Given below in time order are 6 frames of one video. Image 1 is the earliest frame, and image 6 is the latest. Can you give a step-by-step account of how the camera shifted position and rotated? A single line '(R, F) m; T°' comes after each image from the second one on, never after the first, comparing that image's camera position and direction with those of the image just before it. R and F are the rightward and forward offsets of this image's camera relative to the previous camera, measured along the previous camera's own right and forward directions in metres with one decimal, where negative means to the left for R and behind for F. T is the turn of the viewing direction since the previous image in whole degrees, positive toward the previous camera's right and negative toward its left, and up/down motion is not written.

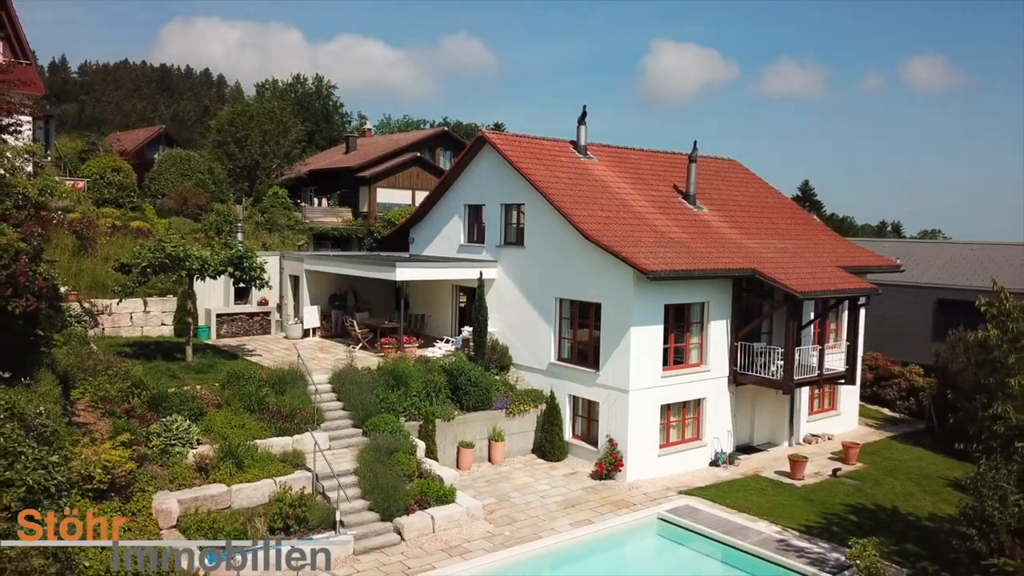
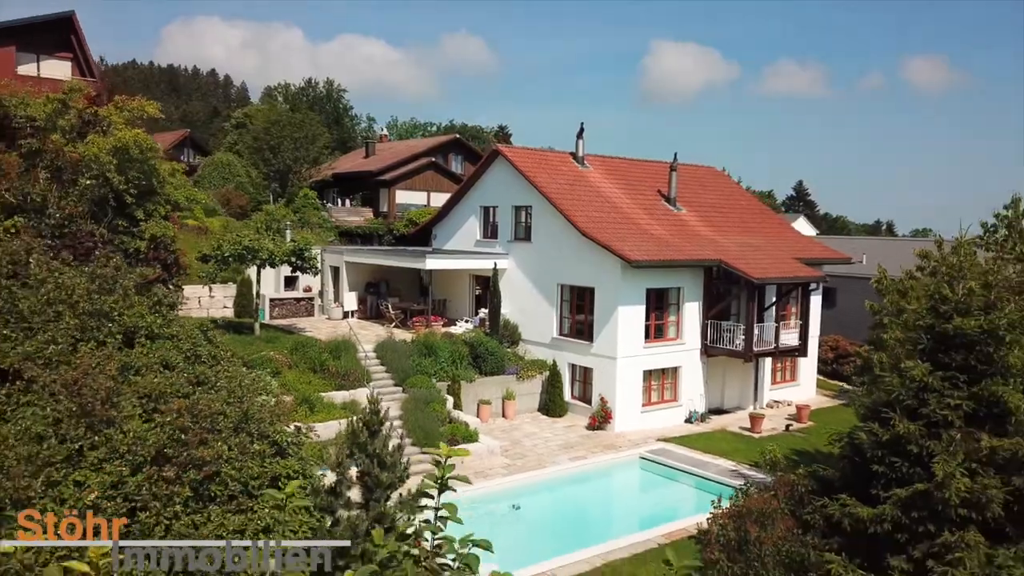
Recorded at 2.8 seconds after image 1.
(-0.2, -4.2) m; 0°
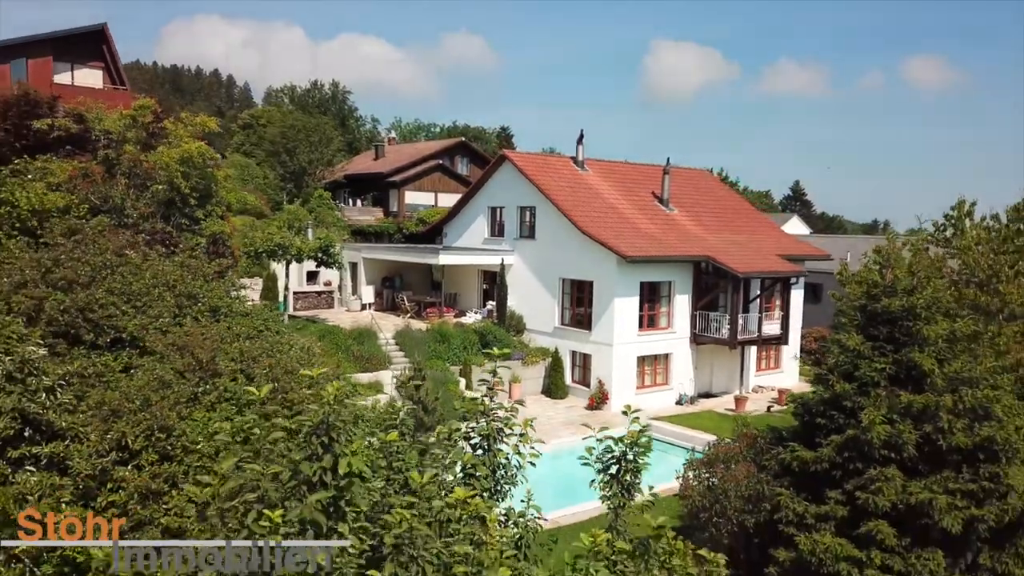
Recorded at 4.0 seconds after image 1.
(-0.1, -2.3) m; 0°
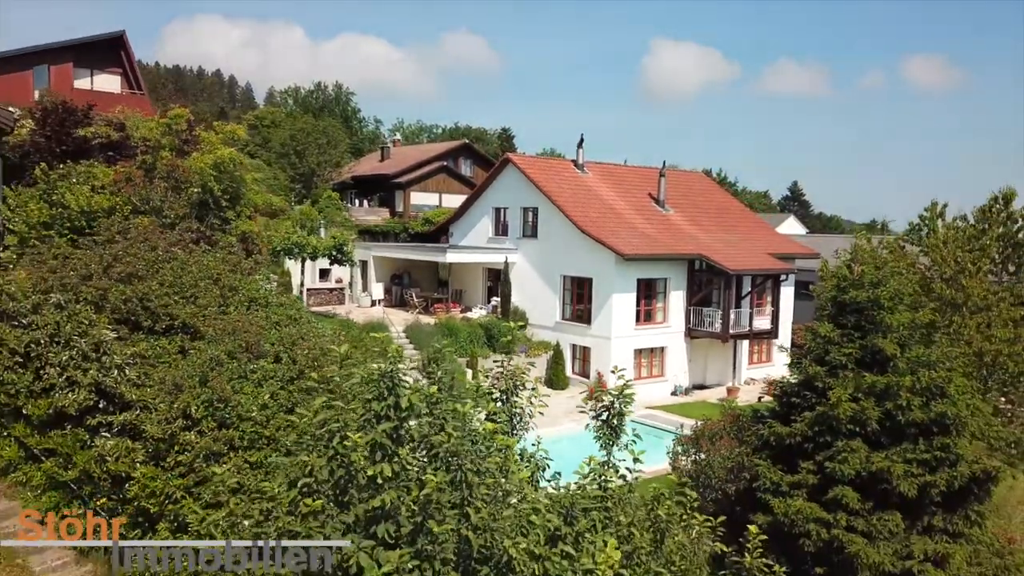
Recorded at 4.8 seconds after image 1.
(-0.1, -1.4) m; 0°
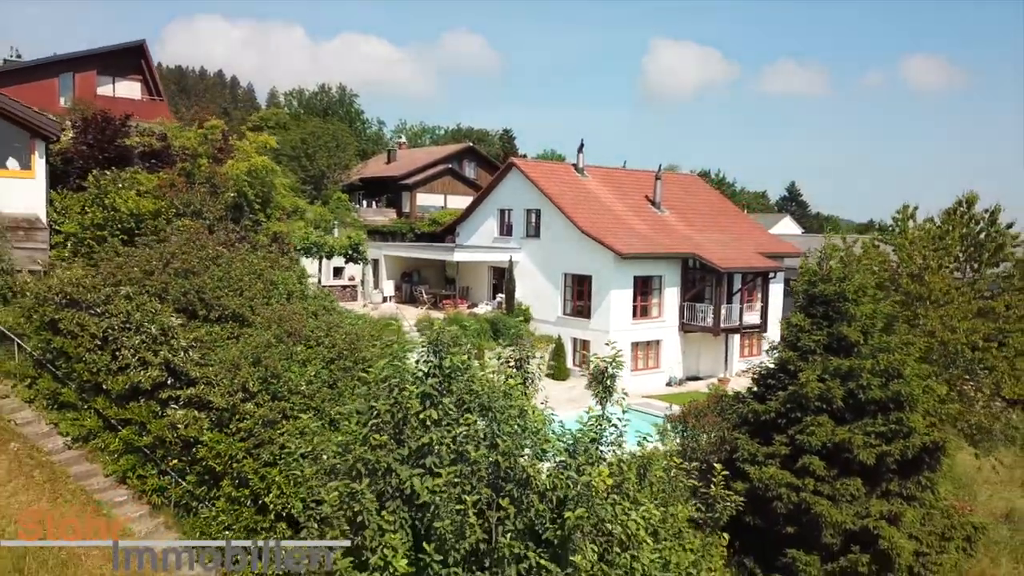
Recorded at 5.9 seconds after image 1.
(-0.1, -1.7) m; 0°
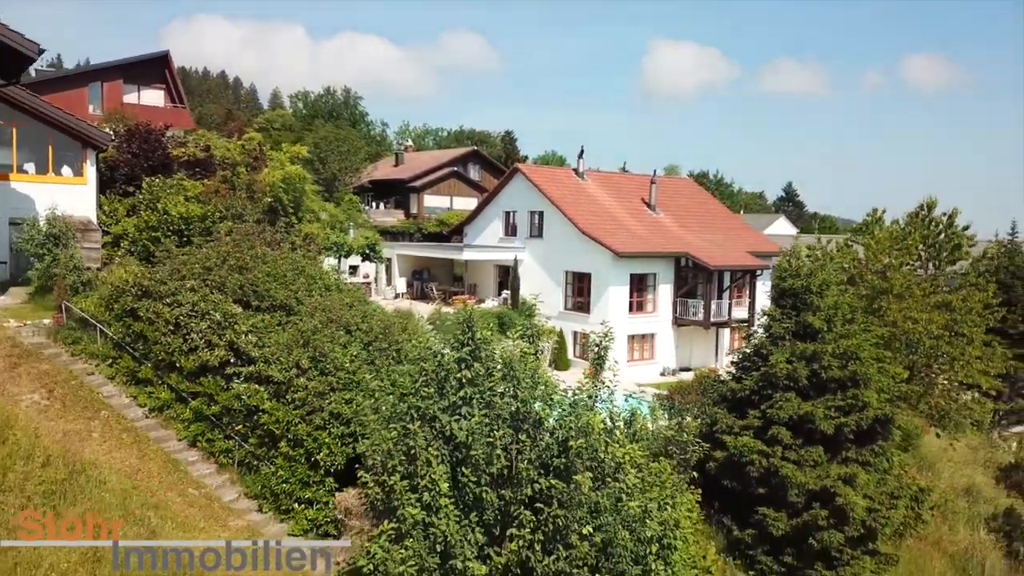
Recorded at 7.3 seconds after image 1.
(-0.1, -2.2) m; 0°
